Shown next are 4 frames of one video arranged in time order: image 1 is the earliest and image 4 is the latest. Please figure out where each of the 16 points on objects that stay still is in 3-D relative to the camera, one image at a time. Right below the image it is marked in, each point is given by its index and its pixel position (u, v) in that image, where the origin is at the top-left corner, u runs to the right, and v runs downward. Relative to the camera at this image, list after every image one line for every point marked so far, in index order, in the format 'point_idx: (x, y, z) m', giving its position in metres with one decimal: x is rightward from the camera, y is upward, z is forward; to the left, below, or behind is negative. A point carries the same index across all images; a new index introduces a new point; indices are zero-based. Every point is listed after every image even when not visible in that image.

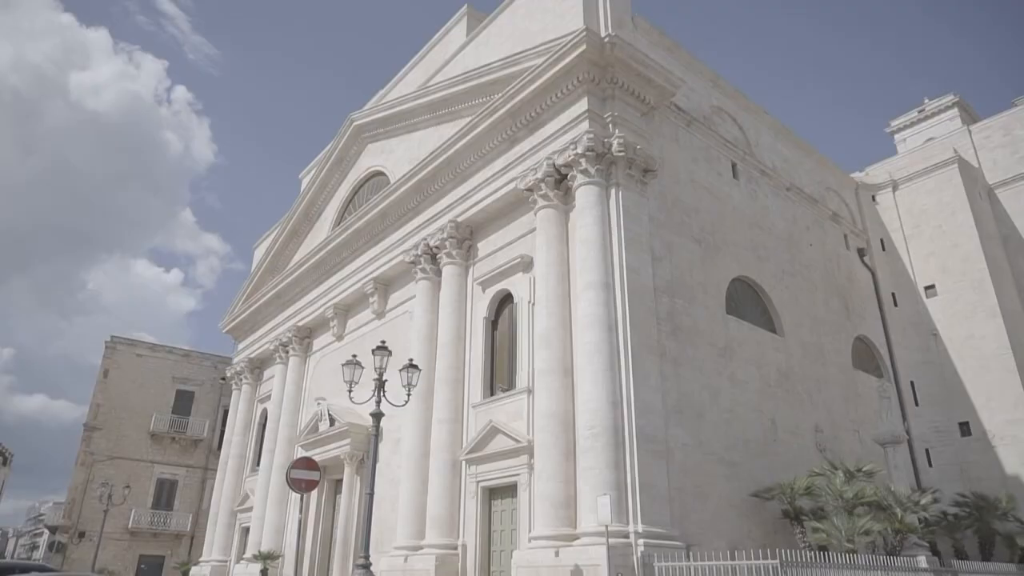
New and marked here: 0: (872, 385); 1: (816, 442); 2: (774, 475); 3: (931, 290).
0: (+8.5, -2.3, +16.7) m
1: (+6.1, -3.0, +14.1) m
2: (+4.7, -3.4, +12.7) m
3: (+11.0, 0.0, +18.6) m
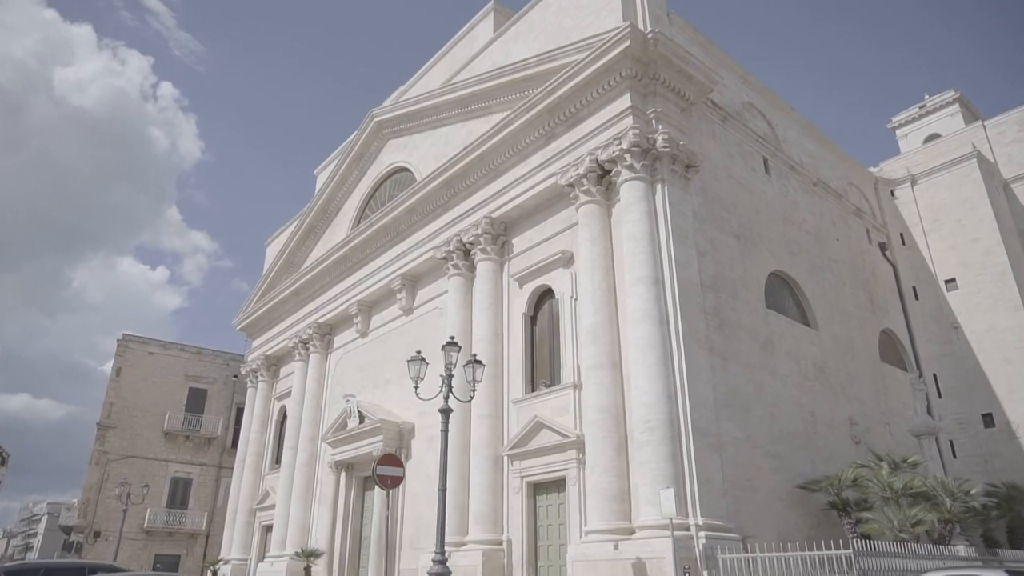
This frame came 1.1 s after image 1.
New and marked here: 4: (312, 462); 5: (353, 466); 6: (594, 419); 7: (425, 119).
0: (+9.2, -2.1, +16.9) m
1: (+6.8, -2.9, +14.3) m
2: (+5.5, -3.3, +12.8) m
3: (+11.7, +0.1, +18.9) m
4: (-5.5, -4.8, +19.6) m
5: (-4.0, -4.4, +17.7) m
6: (+1.3, -2.1, +11.3) m
7: (-2.3, +4.5, +18.6) m
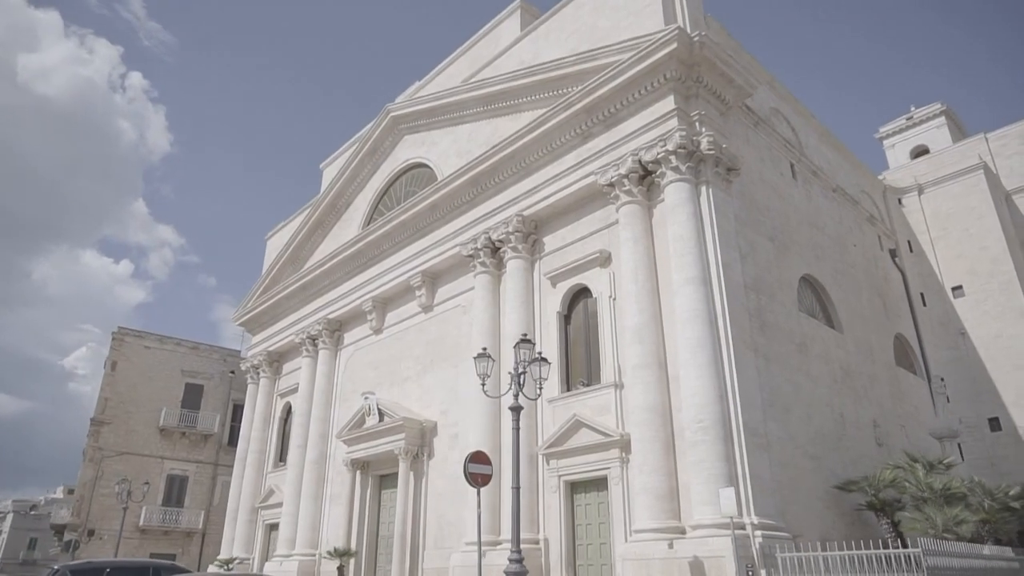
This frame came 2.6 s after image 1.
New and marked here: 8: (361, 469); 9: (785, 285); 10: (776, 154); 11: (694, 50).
0: (+9.7, -2.3, +17.2) m
1: (+7.4, -3.0, +14.5) m
2: (+6.2, -3.3, +13.0) m
3: (+12.2, -0.1, +19.3) m
4: (-5.2, -4.7, +19.3) m
5: (-3.5, -4.3, +17.5) m
6: (+2.1, -2.1, +11.3) m
7: (-1.7, +4.5, +18.5) m
8: (-3.7, -4.5, +17.5) m
9: (+5.2, +0.1, +13.4) m
10: (+5.6, +2.9, +15.1) m
11: (+3.2, +4.2, +12.6) m
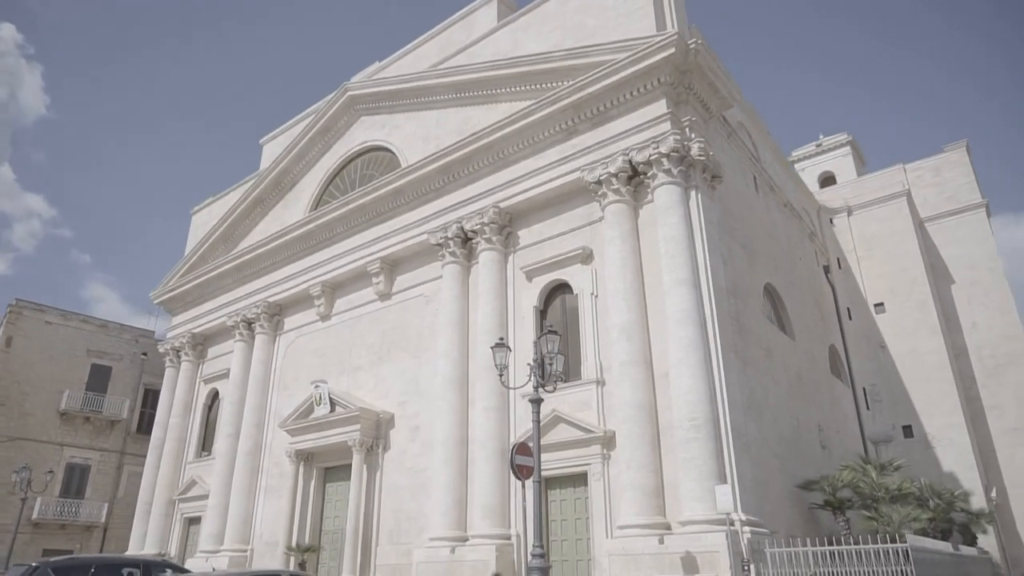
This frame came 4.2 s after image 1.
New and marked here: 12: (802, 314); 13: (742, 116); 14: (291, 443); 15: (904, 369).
0: (+8.6, -2.6, +18.4) m
1: (+6.7, -3.3, +15.4) m
2: (+5.6, -3.5, +13.7) m
3: (+10.8, -0.6, +20.8) m
4: (-6.6, -4.2, +18.3) m
5: (-4.7, -3.9, +16.7) m
6: (+1.9, -2.0, +11.4) m
7: (-2.5, +4.8, +18.0) m
8: (-4.9, -4.1, +16.7) m
9: (+4.8, -0.1, +14.0) m
10: (+5.1, +2.7, +15.7) m
11: (+3.2, +4.2, +12.9) m
12: (+7.0, -0.6, +17.1) m
13: (+5.5, +4.1, +16.9) m
14: (-5.3, -3.7, +16.9) m
15: (+11.0, -2.2, +19.8) m
